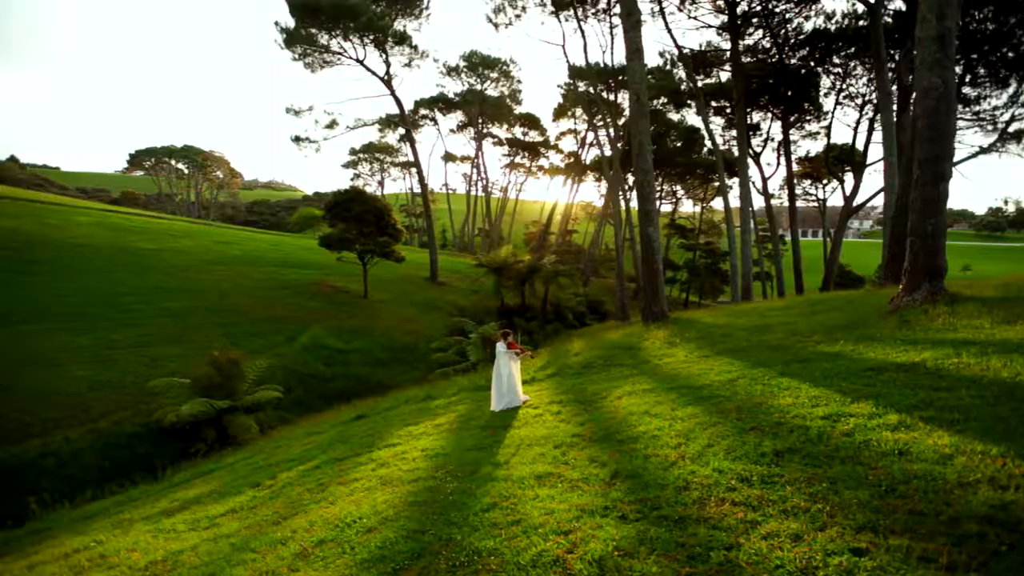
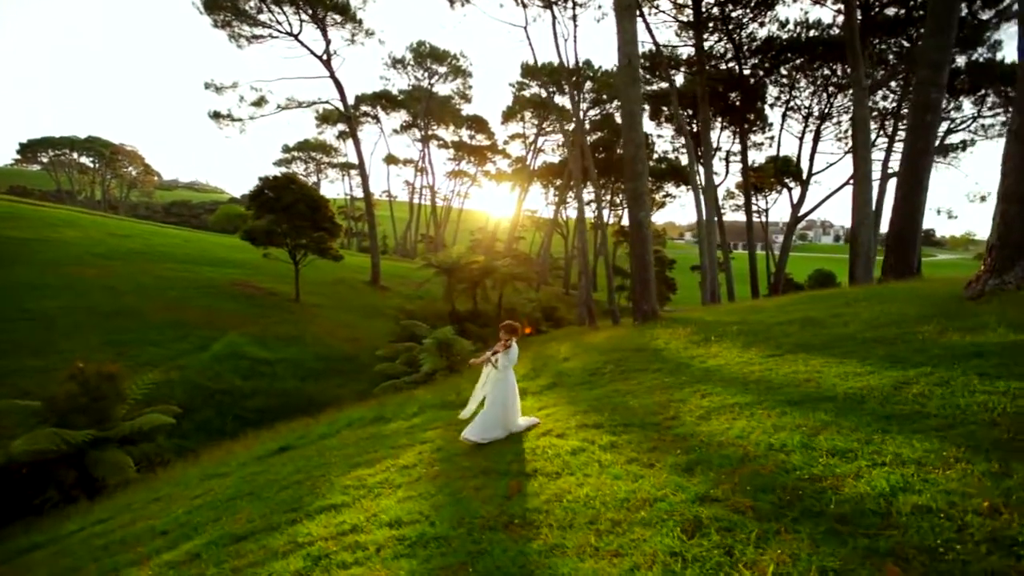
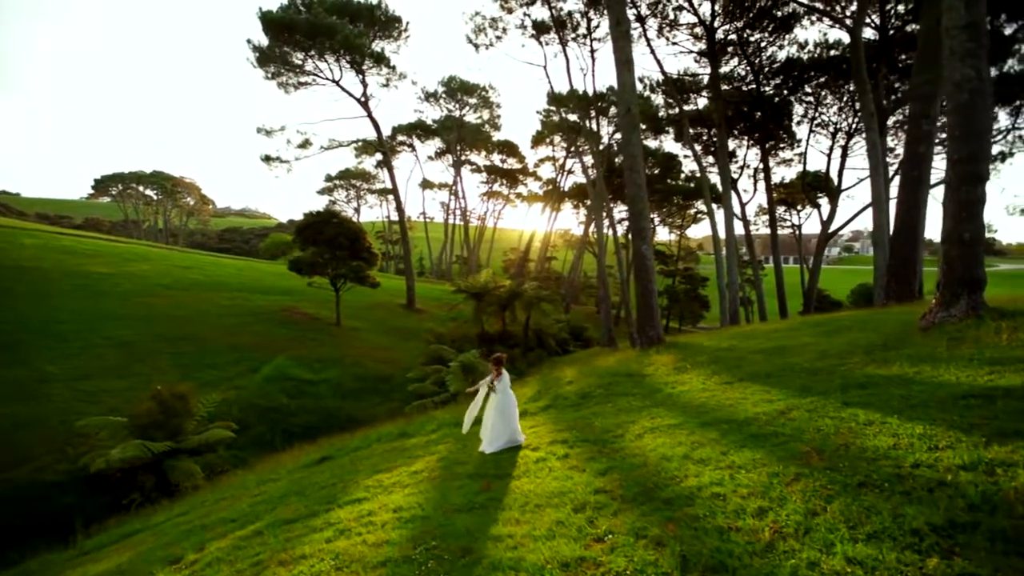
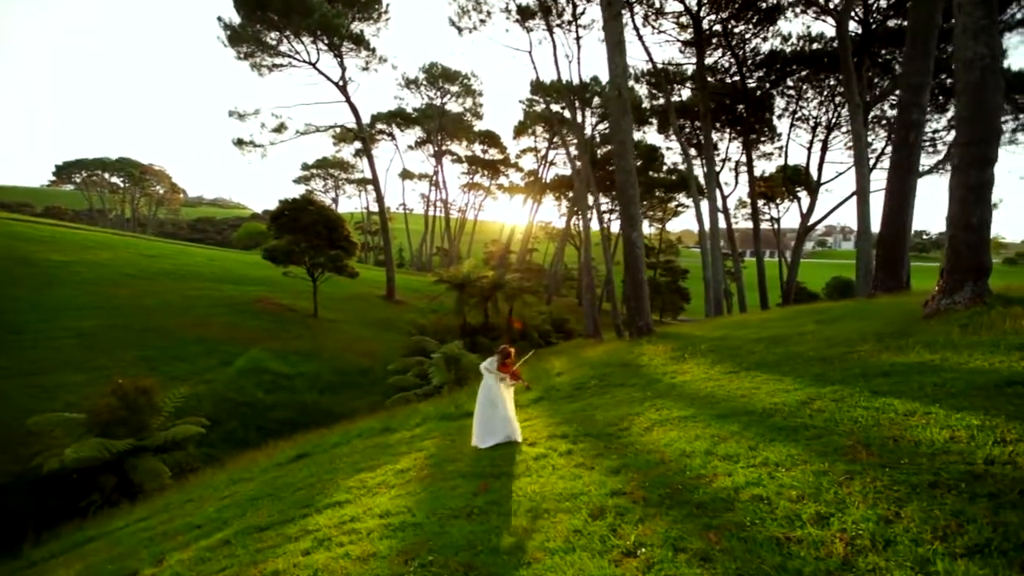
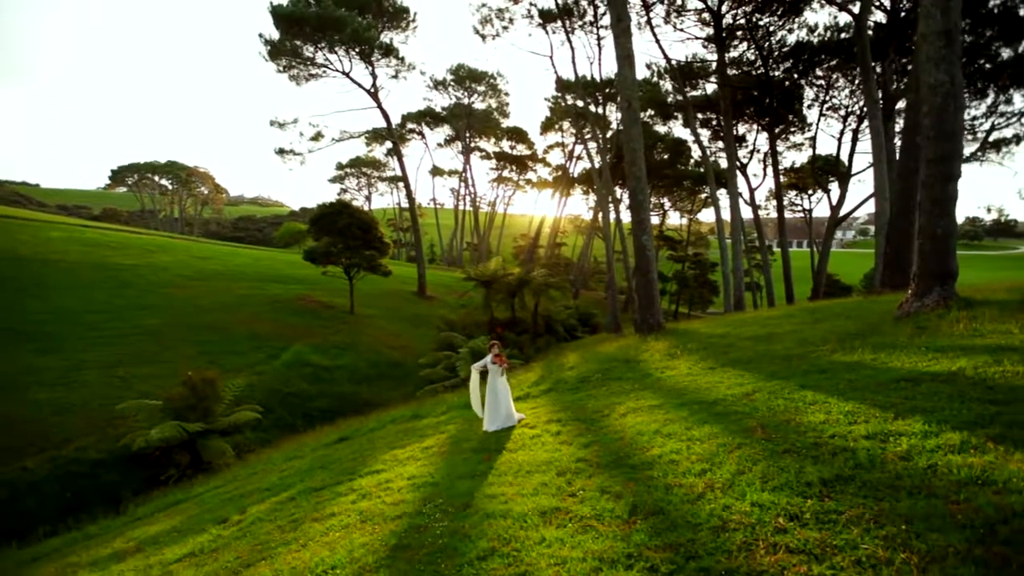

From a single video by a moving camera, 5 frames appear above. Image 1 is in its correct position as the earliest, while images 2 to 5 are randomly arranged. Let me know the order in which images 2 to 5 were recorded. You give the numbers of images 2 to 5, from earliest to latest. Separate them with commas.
5, 3, 4, 2
